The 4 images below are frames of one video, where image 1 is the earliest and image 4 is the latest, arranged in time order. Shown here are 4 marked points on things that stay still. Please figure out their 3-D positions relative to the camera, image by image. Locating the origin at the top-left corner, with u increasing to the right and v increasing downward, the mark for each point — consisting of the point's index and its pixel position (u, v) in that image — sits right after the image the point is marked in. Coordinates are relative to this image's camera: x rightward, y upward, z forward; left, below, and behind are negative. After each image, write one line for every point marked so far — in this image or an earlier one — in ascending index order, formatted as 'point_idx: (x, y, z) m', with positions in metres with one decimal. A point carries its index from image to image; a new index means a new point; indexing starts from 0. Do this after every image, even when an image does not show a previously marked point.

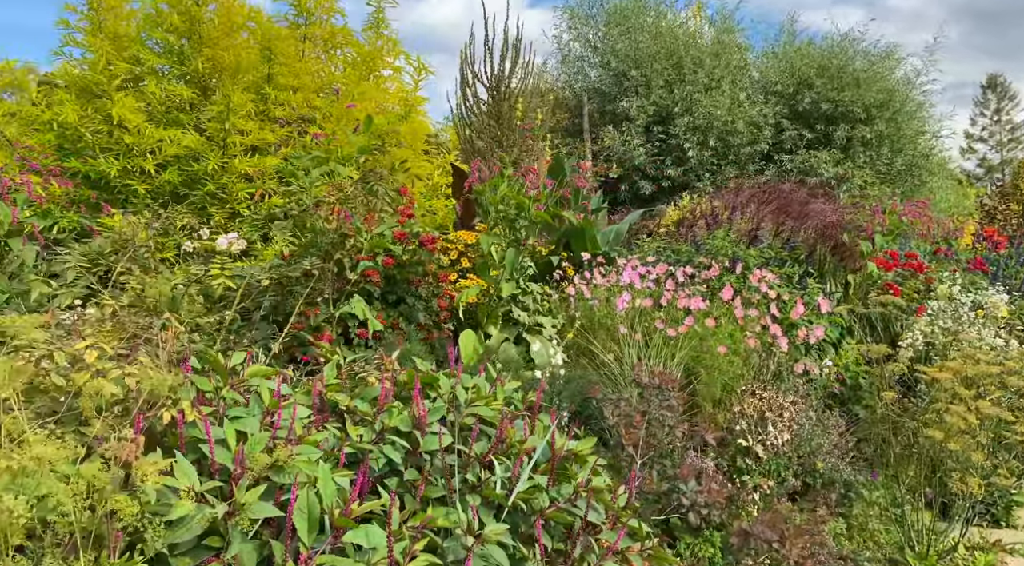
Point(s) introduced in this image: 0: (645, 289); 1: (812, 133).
0: (+0.8, 0.0, +4.7) m
1: (+3.4, +1.7, +9.4) m
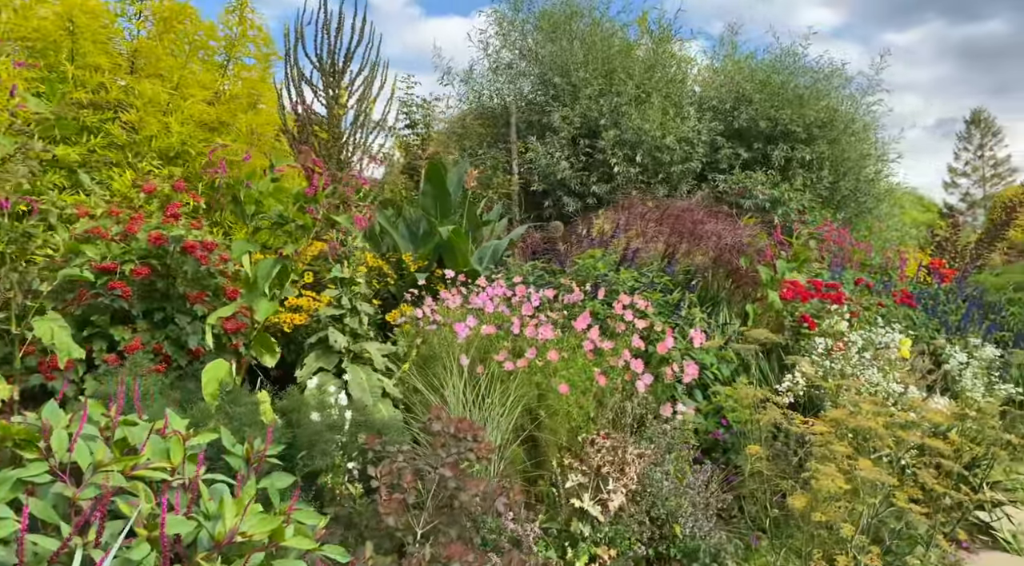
0: (-0.1, -0.2, +4.1) m
1: (+2.6, +1.4, +8.9) m
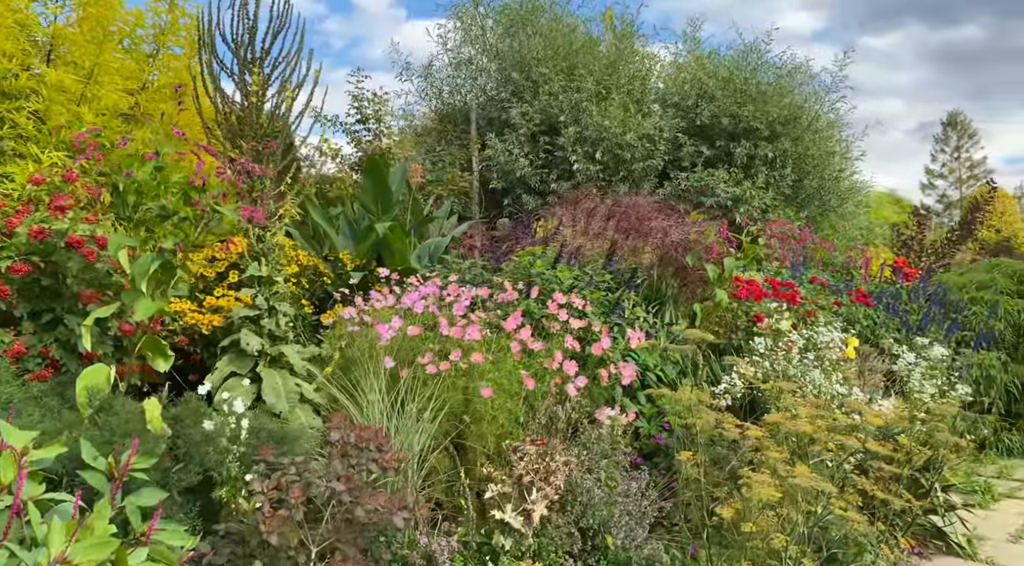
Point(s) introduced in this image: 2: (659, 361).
0: (-0.4, -0.1, +3.9) m
1: (+2.1, +1.4, +8.7) m
2: (+0.8, -0.4, +4.1) m
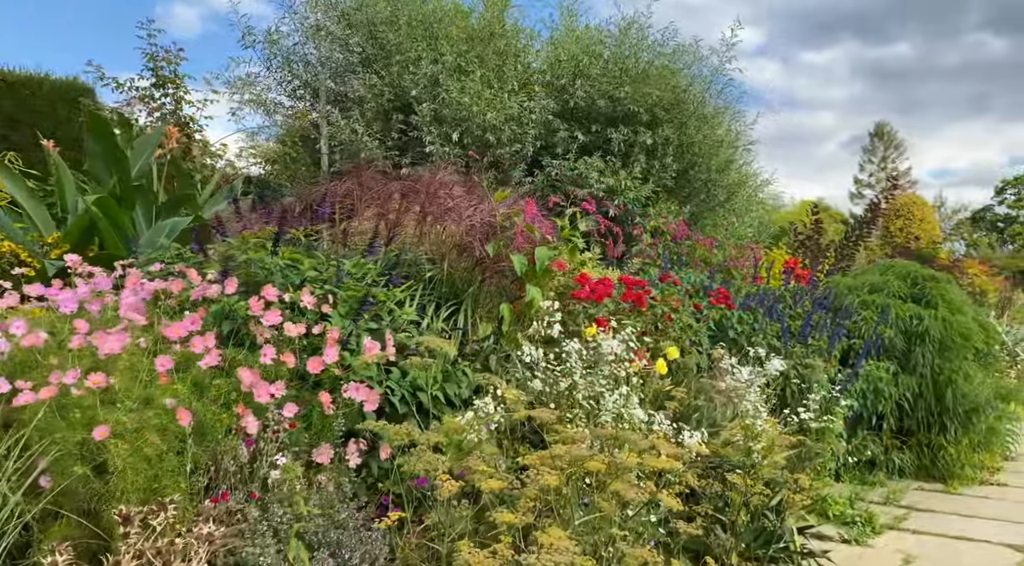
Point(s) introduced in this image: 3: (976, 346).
0: (-1.5, -0.1, +2.8) m
1: (+0.7, +1.4, +7.8) m
2: (-0.3, -0.4, +3.2) m
3: (+3.1, -0.4, +5.5) m
